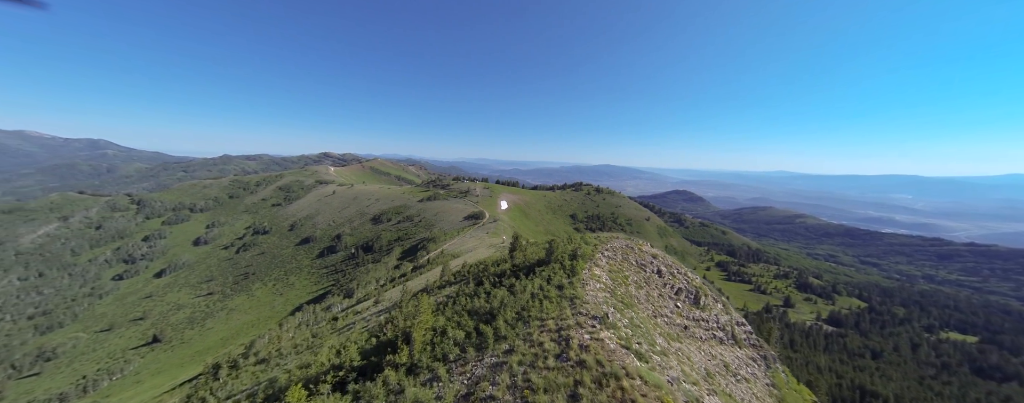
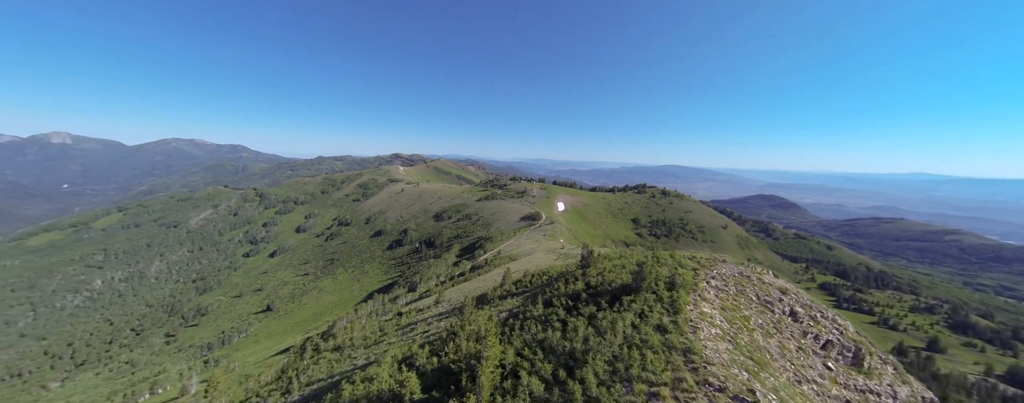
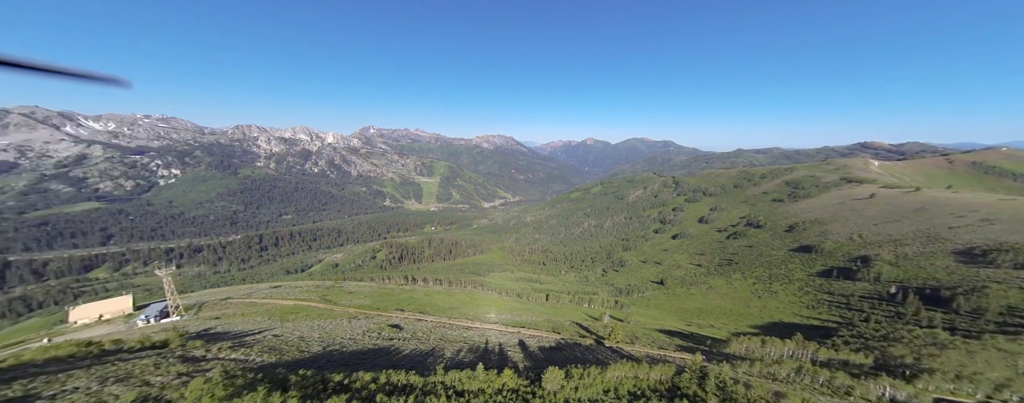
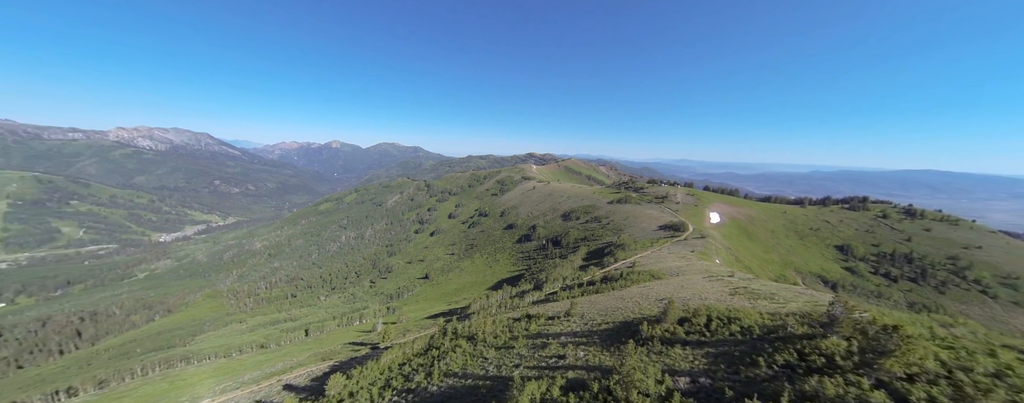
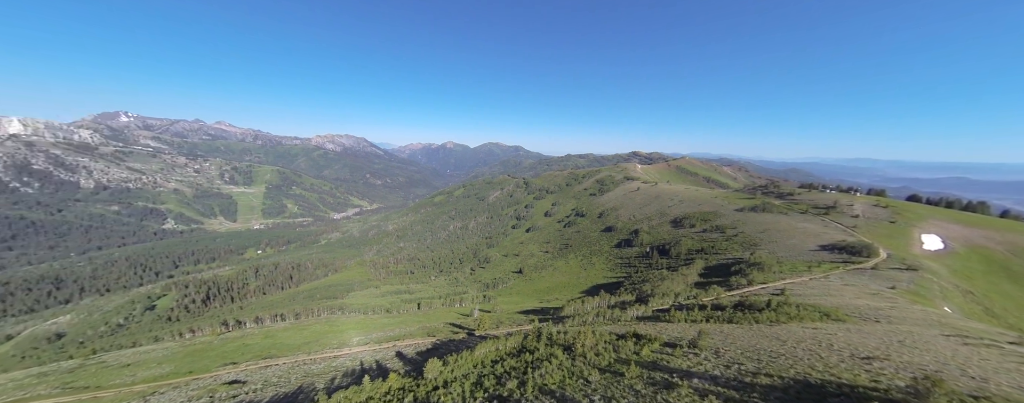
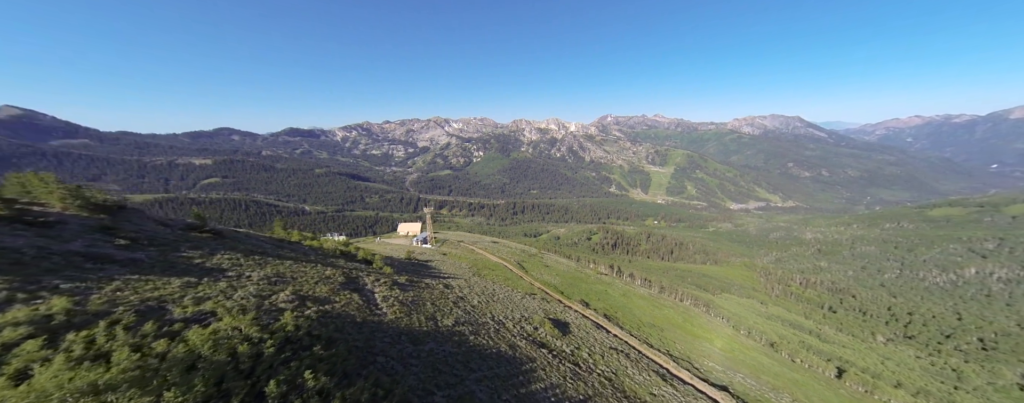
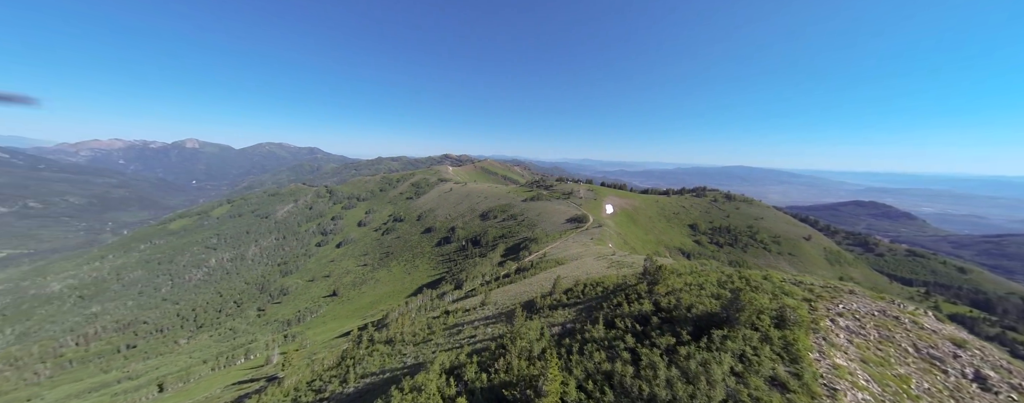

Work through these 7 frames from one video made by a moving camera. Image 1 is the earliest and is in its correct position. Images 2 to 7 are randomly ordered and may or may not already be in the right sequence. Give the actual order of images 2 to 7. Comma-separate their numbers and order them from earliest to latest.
2, 7, 4, 5, 3, 6
